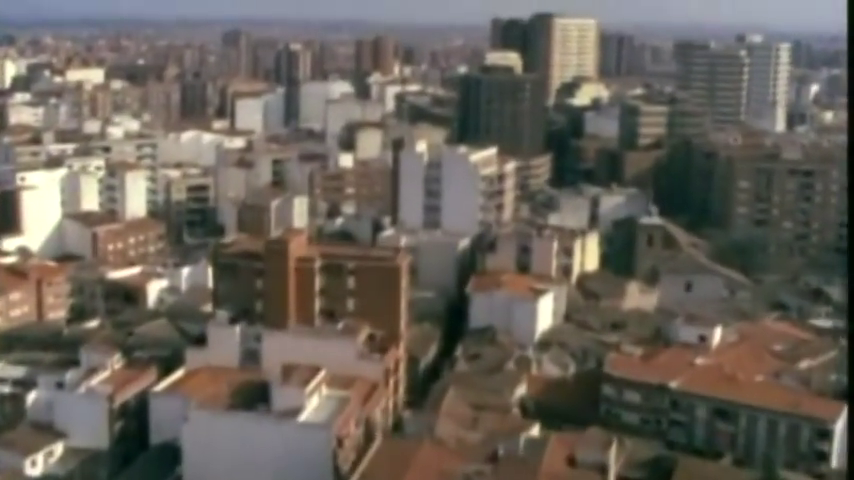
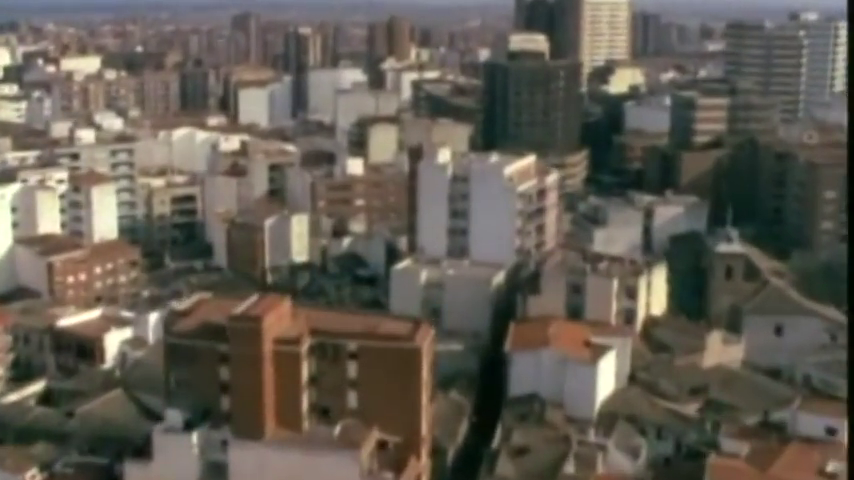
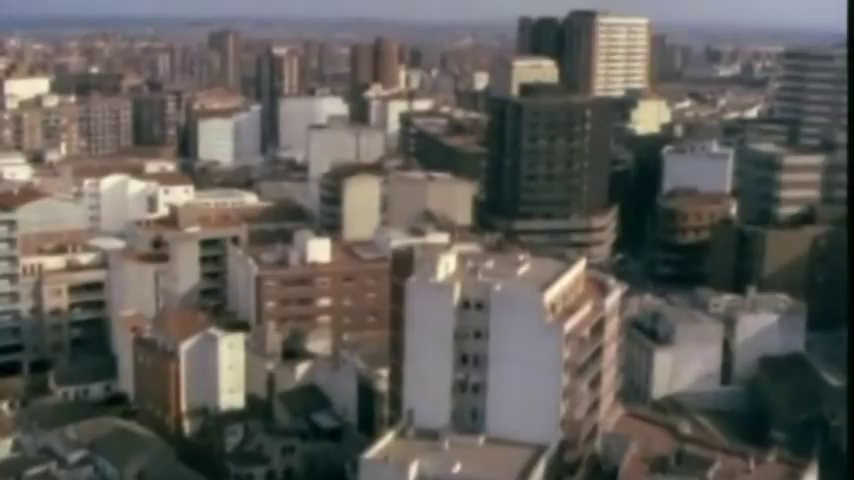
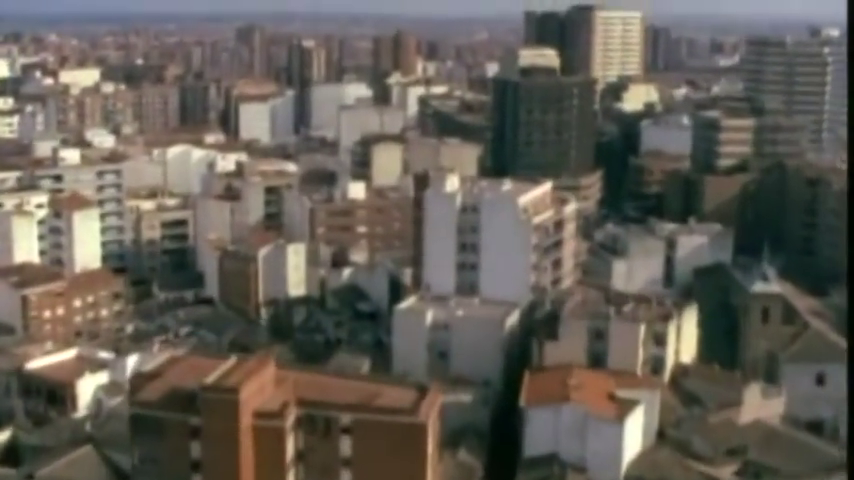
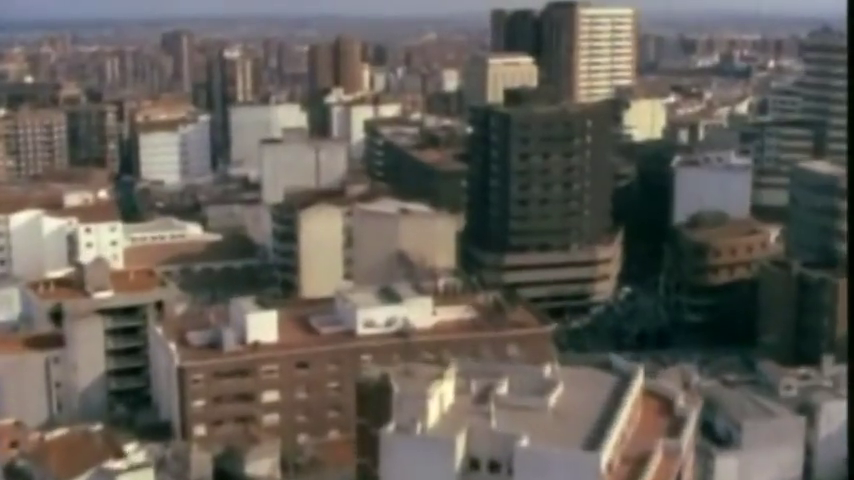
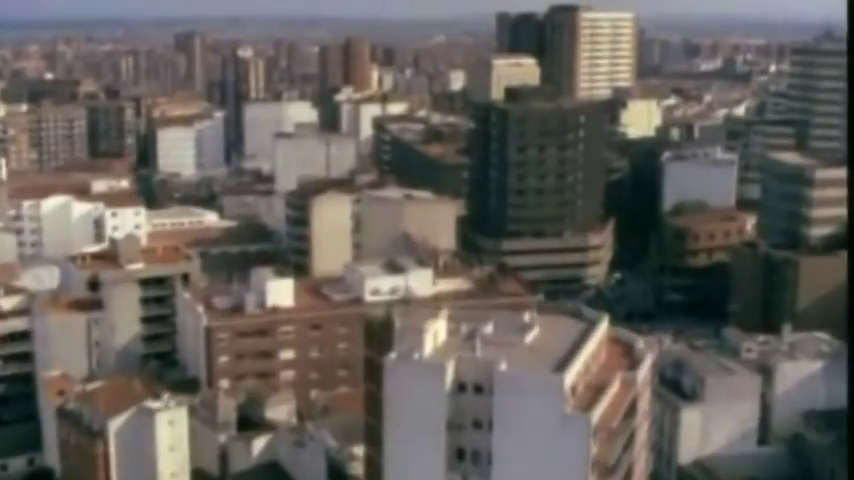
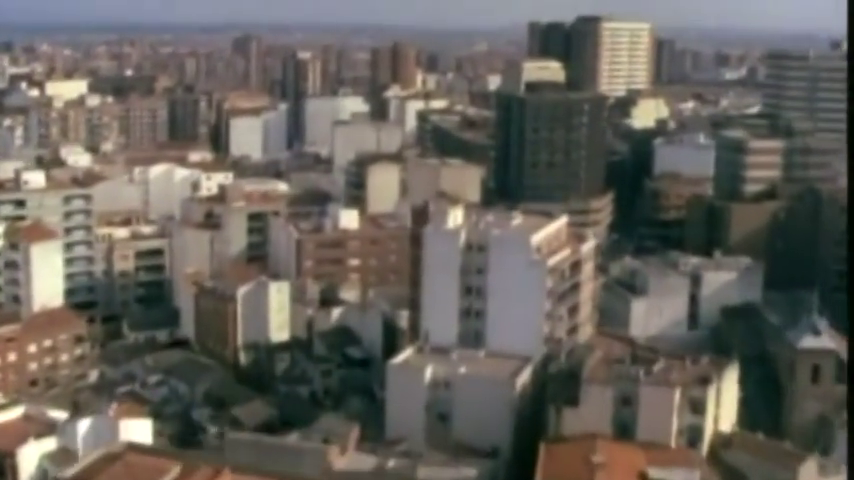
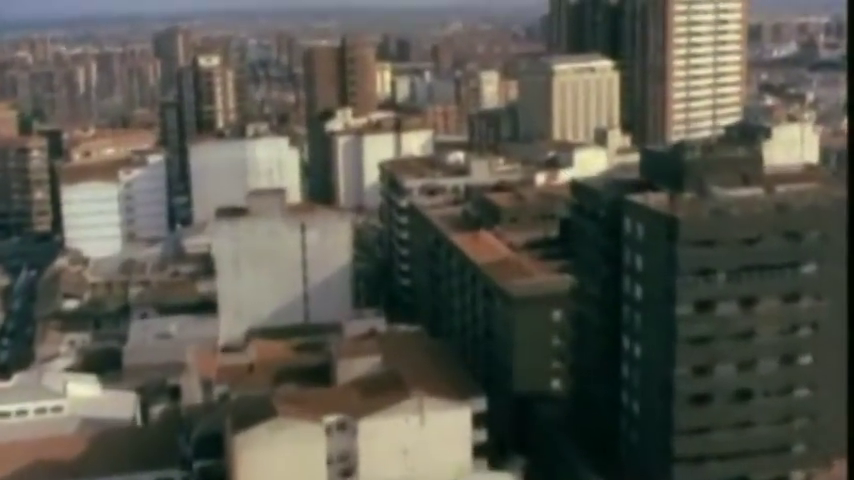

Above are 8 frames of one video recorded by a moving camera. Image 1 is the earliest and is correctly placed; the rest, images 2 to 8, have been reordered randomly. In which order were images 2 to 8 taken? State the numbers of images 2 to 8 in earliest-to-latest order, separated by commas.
2, 4, 7, 3, 6, 5, 8
